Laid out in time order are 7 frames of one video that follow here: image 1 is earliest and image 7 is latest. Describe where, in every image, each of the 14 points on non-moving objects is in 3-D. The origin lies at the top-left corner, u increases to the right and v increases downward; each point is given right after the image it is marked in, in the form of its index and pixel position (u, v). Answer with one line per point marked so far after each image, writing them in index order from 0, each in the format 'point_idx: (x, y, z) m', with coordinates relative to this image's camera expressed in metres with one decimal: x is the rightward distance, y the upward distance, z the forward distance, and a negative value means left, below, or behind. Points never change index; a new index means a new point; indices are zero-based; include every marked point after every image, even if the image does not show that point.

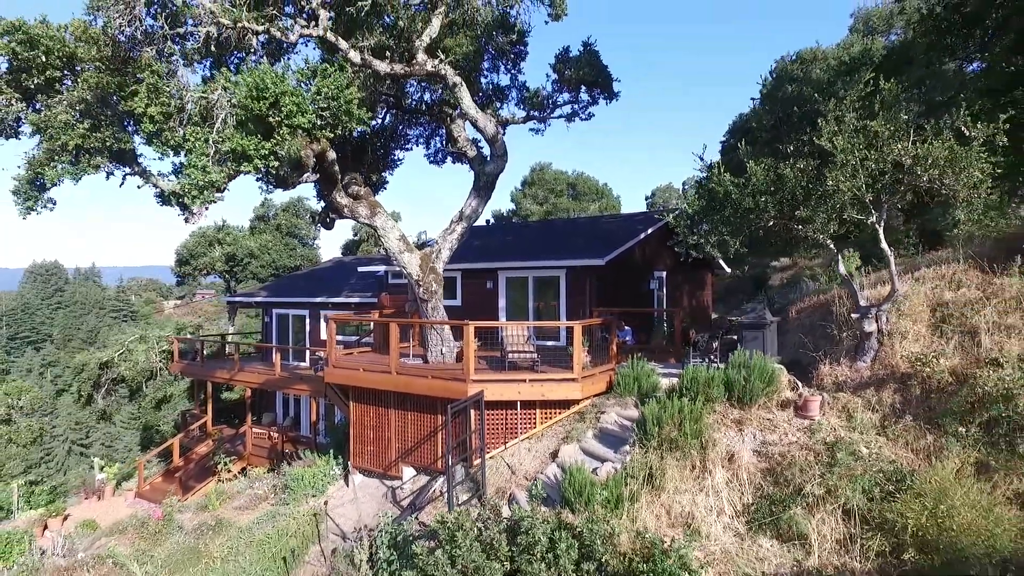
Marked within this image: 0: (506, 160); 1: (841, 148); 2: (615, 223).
0: (-0.1, +2.6, +10.9) m
1: (+3.9, +1.7, +6.4) m
2: (+3.1, +2.0, +15.8) m
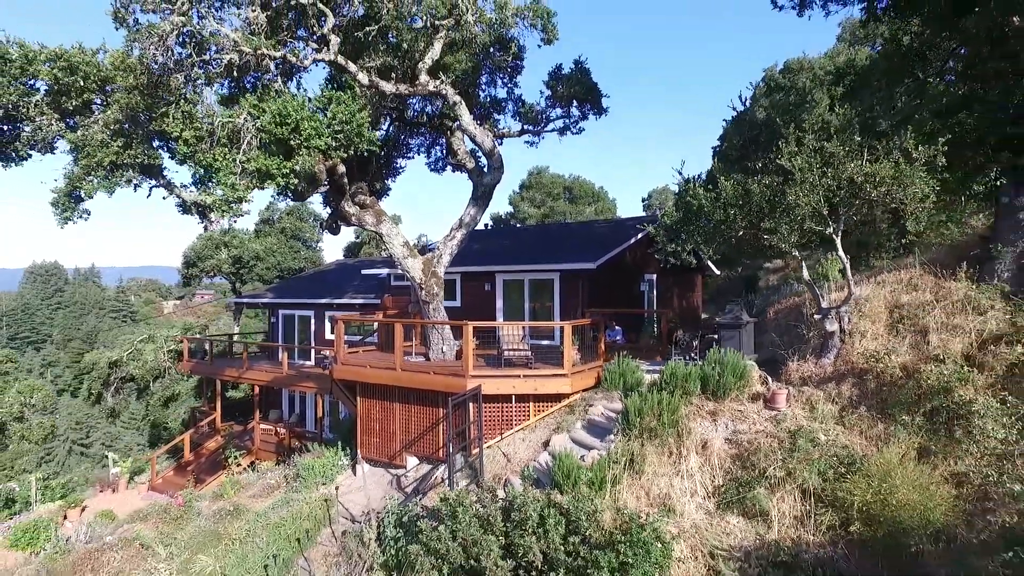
0: (-0.2, +2.5, +11.6) m
1: (+3.9, +1.6, +7.1) m
2: (+3.0, +1.9, +16.6) m
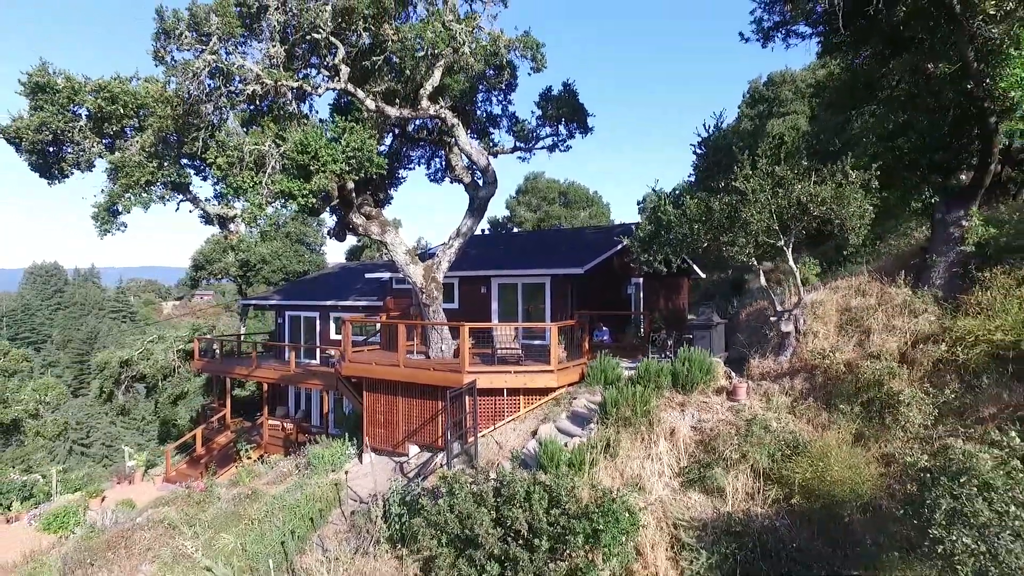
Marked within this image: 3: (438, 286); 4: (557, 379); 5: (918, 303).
0: (-0.4, +2.4, +12.7) m
1: (+3.7, +1.5, +8.1) m
2: (+2.9, +1.8, +17.6) m
3: (-1.8, 0.0, +12.8) m
4: (+0.9, -1.9, +11.2) m
5: (+6.8, -0.2, +8.7) m
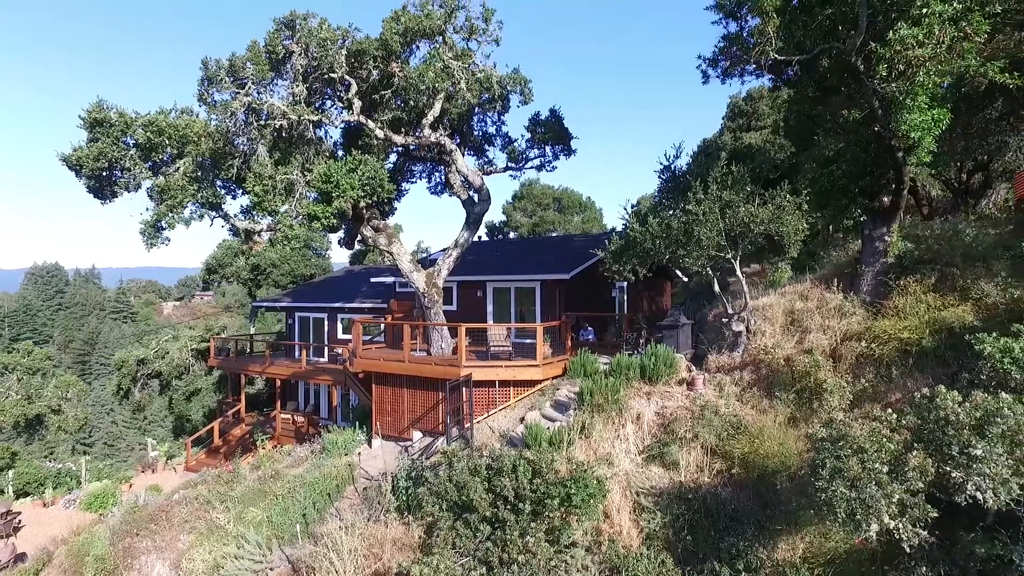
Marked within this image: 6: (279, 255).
0: (-0.6, +2.3, +14.1) m
1: (+3.5, +1.4, +9.6) m
2: (+2.7, +1.7, +19.1) m
3: (-2.0, -0.1, +14.3) m
4: (+0.7, -2.1, +12.6) m
5: (+6.6, -0.4, +10.3) m
6: (-5.1, +0.7, +11.5) m
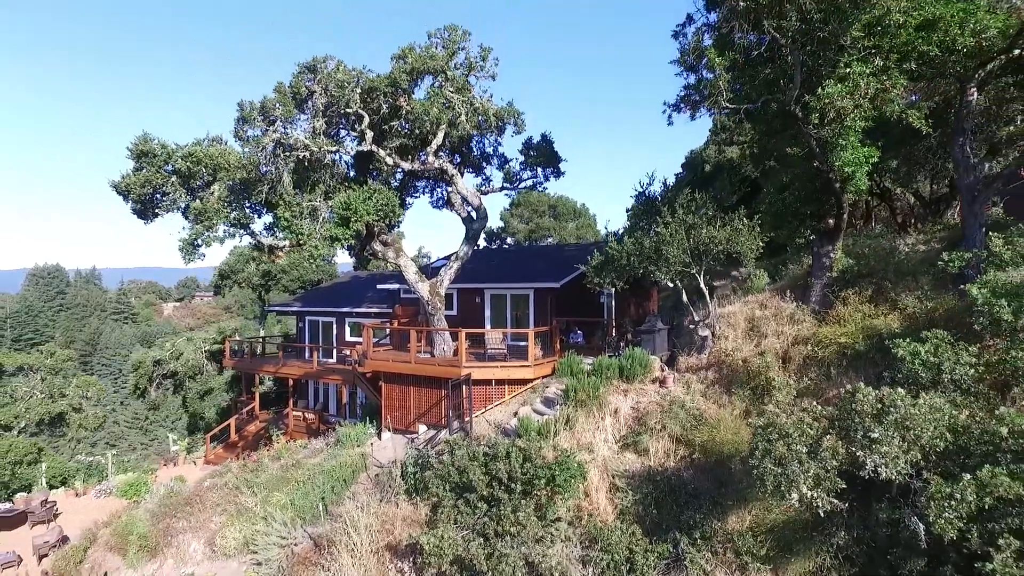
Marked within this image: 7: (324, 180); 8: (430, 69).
0: (-0.7, +2.1, +15.6) m
1: (+3.4, +1.2, +11.1) m
2: (+2.5, +1.5, +20.6) m
3: (-2.2, -0.3, +15.8) m
4: (+0.6, -2.3, +14.1) m
5: (+6.4, -0.6, +11.8) m
6: (-5.2, +0.5, +13.0) m
7: (-4.8, +2.7, +13.3) m
8: (-2.1, +5.6, +13.4) m
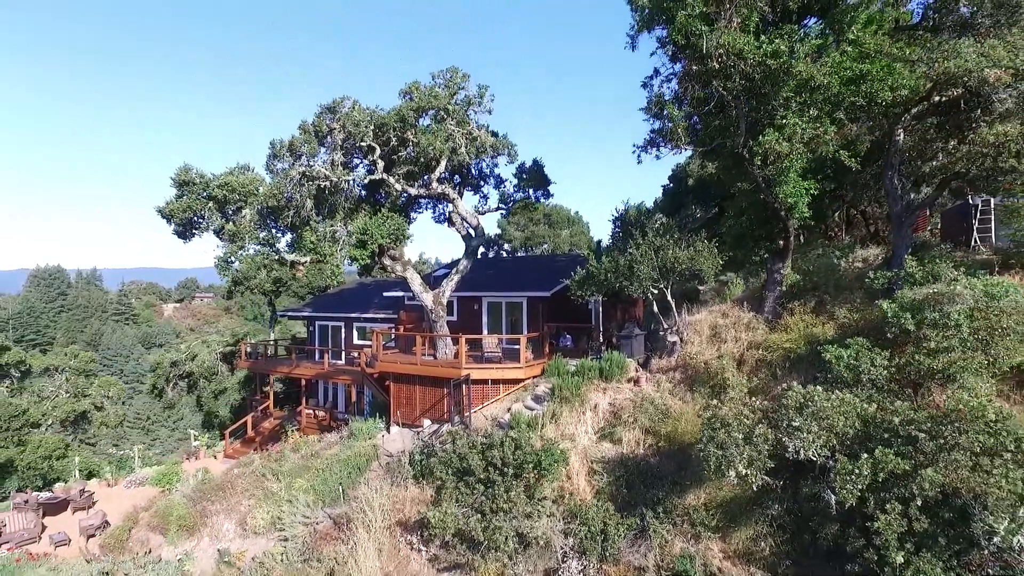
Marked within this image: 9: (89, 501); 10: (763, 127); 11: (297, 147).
0: (-0.9, +1.8, +17.4) m
1: (+3.2, +0.9, +12.9) m
2: (+2.3, +1.1, +22.4) m
3: (-2.3, -0.6, +17.5) m
4: (+0.4, -2.6, +15.9) m
5: (+6.3, -0.9, +13.6) m
6: (-5.4, +0.2, +14.7) m
7: (-4.9, +2.4, +15.1) m
8: (-2.3, +5.3, +15.2) m
9: (-14.5, -7.3, +17.9) m
10: (+5.6, +3.6, +11.5) m
11: (-5.9, +4.0, +14.3) m
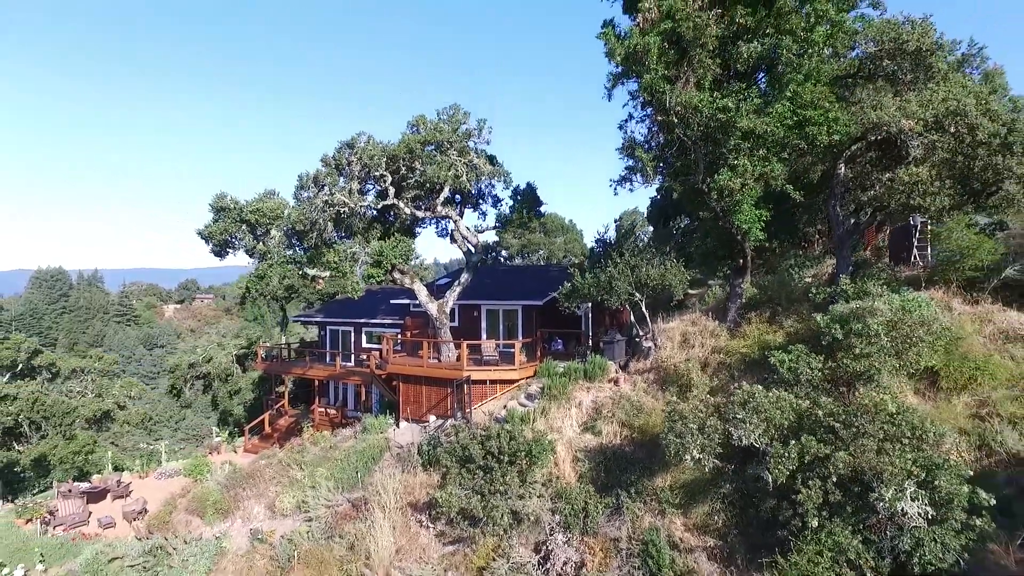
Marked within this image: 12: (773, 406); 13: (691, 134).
0: (-1.0, +1.4, +19.4) m
1: (+3.1, +0.5, +14.9) m
2: (+2.1, +0.8, +24.4) m
3: (-2.5, -1.0, +19.5) m
4: (+0.3, -3.0, +17.9) m
5: (+6.1, -1.3, +15.6) m
6: (-5.5, -0.2, +16.7) m
7: (-5.1, +2.0, +17.1) m
8: (-2.4, +4.9, +17.2) m
9: (-14.6, -7.7, +19.9) m
10: (+5.4, +3.2, +13.6) m
11: (-6.1, +3.6, +16.2) m
12: (+5.6, -2.5, +11.3) m
13: (+4.6, +4.0, +13.3) m
